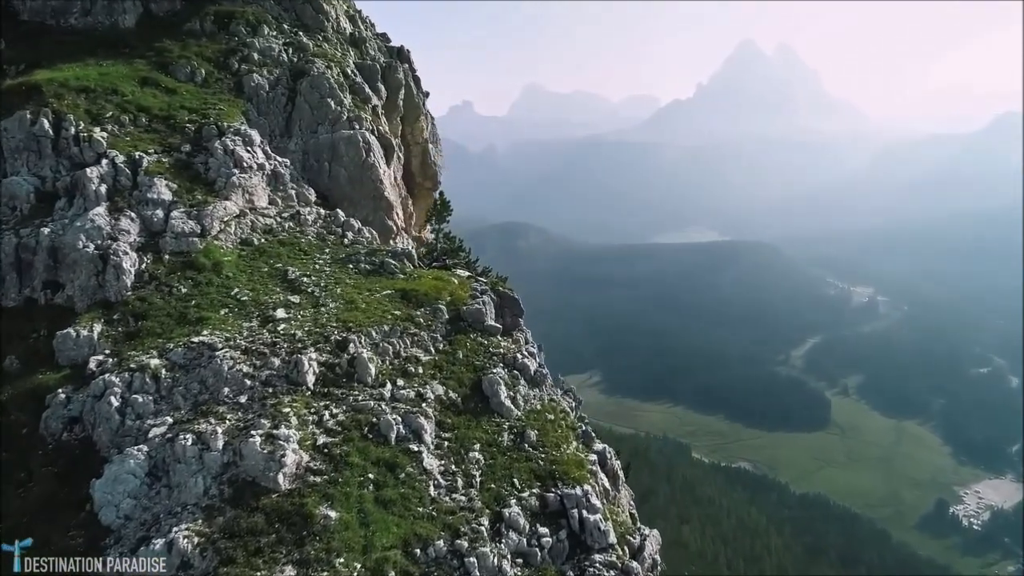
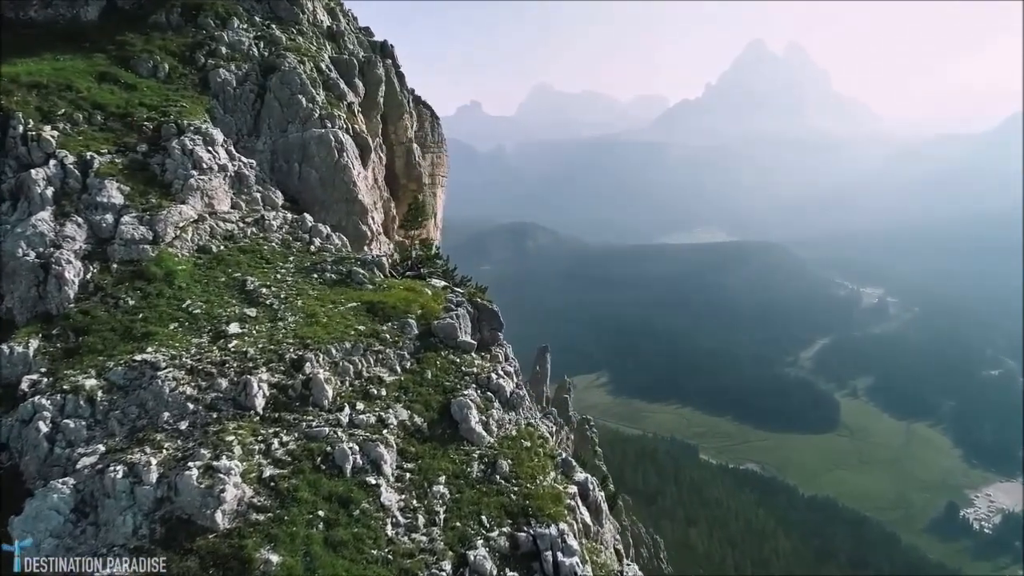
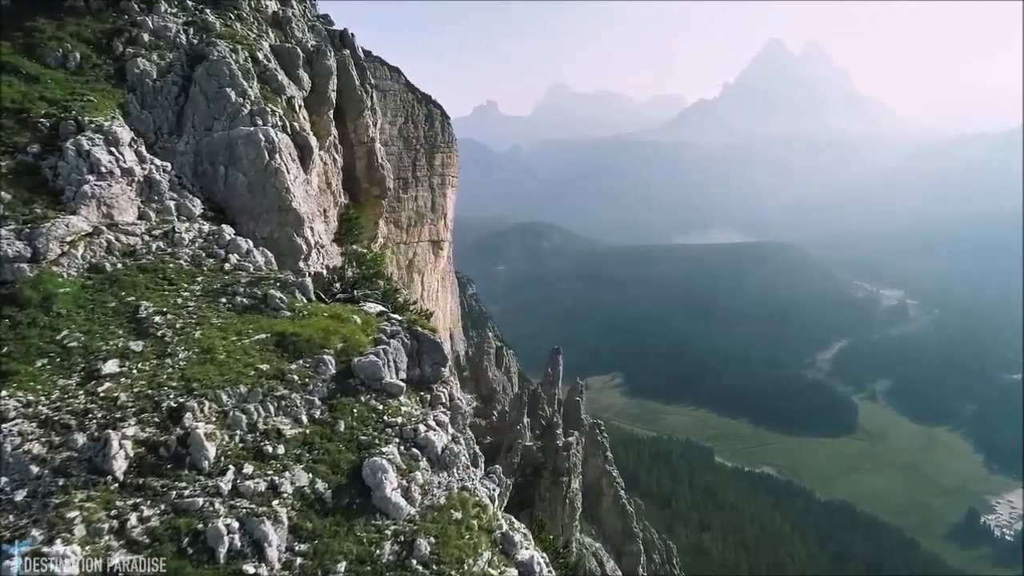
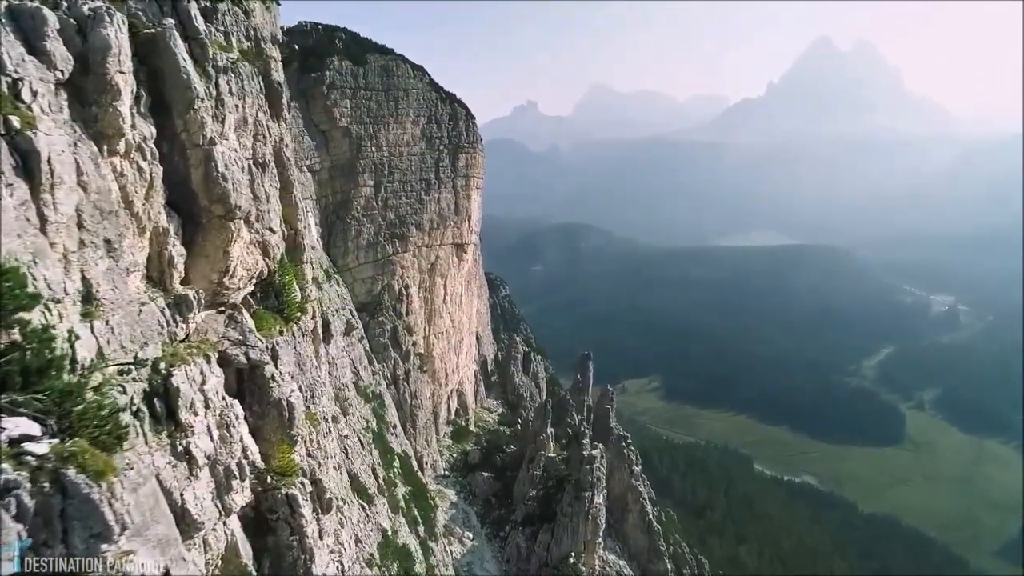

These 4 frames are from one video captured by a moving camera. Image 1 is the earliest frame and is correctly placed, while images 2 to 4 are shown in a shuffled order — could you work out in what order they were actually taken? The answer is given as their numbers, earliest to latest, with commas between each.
2, 3, 4
